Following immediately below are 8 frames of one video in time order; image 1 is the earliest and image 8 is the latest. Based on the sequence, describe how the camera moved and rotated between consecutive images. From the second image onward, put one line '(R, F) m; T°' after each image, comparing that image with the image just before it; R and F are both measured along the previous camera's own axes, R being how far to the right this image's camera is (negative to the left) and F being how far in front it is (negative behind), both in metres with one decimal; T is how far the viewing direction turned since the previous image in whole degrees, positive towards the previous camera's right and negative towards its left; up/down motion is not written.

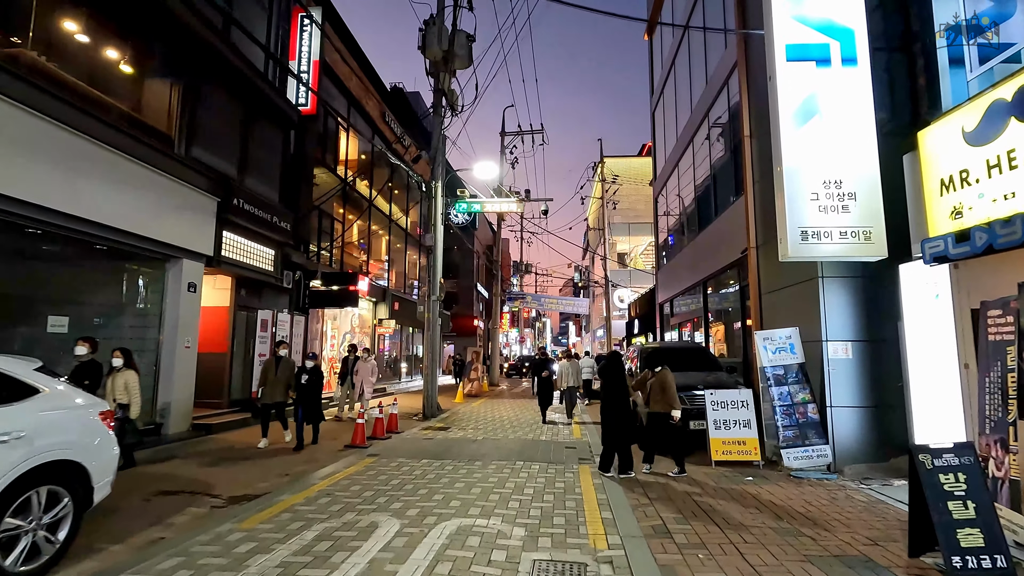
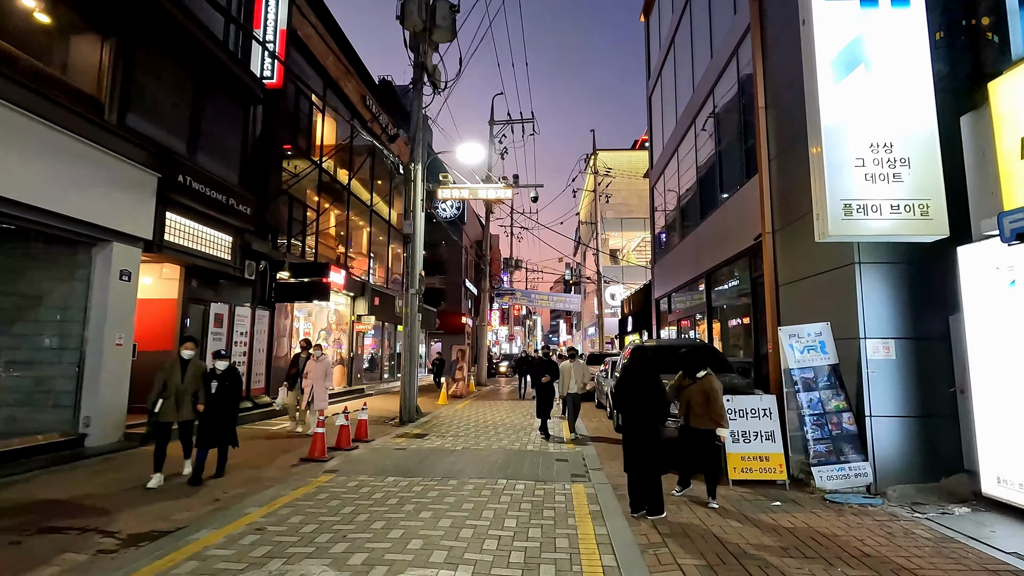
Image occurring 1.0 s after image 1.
(+0.1, +1.2) m; +1°
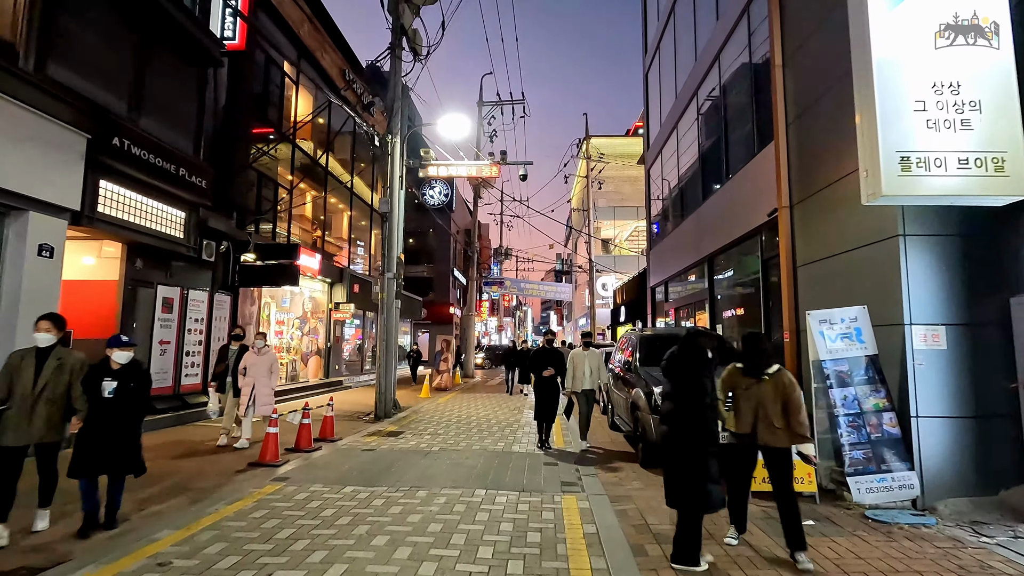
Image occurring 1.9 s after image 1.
(+0.1, +1.1) m; +1°
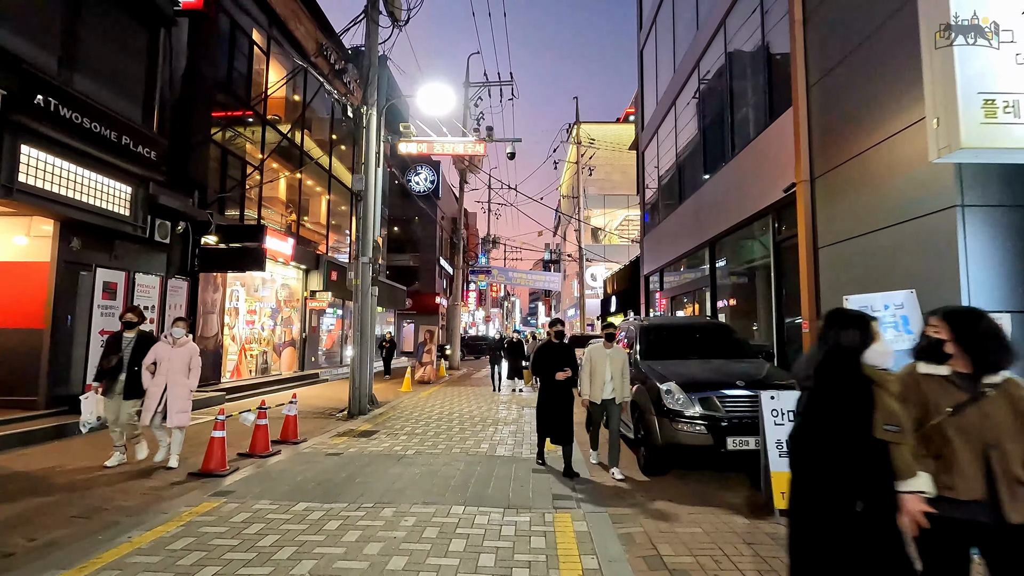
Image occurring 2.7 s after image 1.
(0.0, +0.9) m; +1°
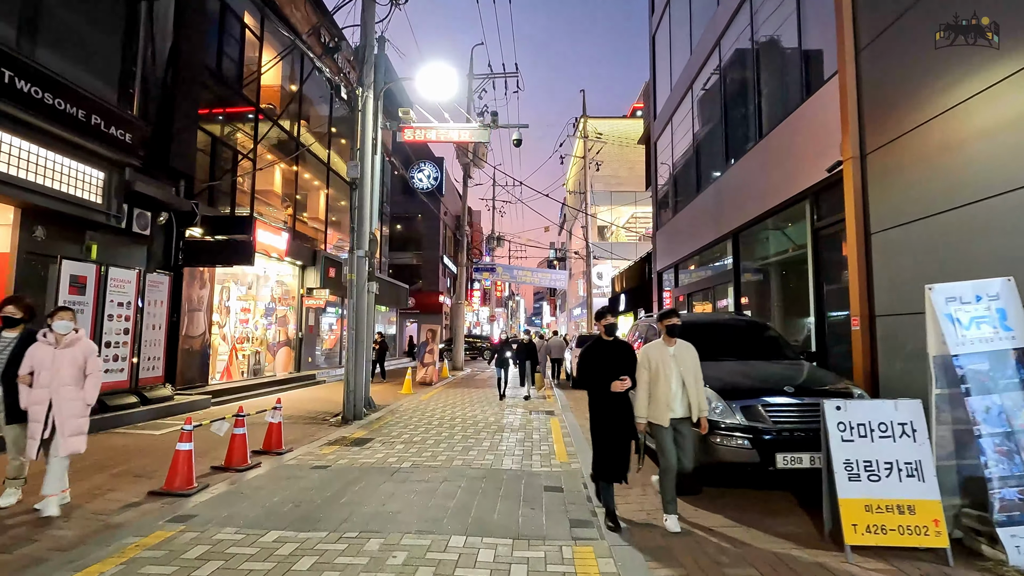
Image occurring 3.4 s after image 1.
(0.0, +0.8) m; 0°
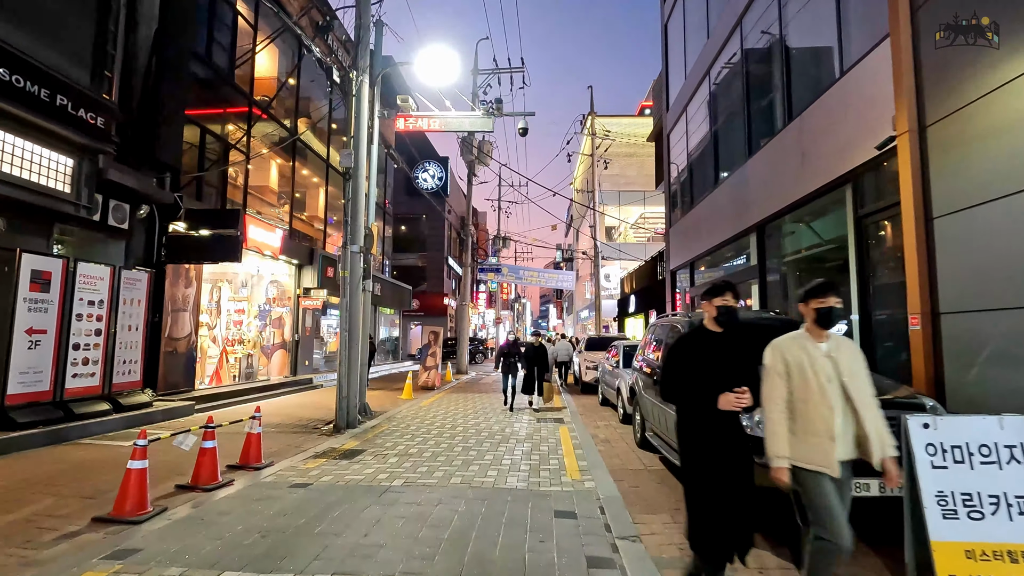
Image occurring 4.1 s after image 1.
(0.0, +0.8) m; -1°
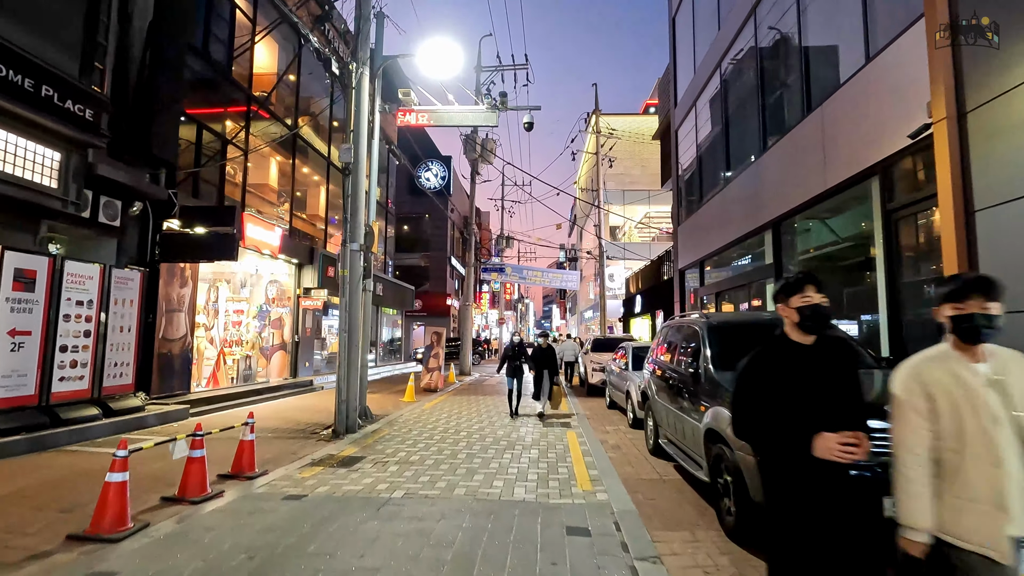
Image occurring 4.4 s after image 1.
(0.0, +0.3) m; 0°
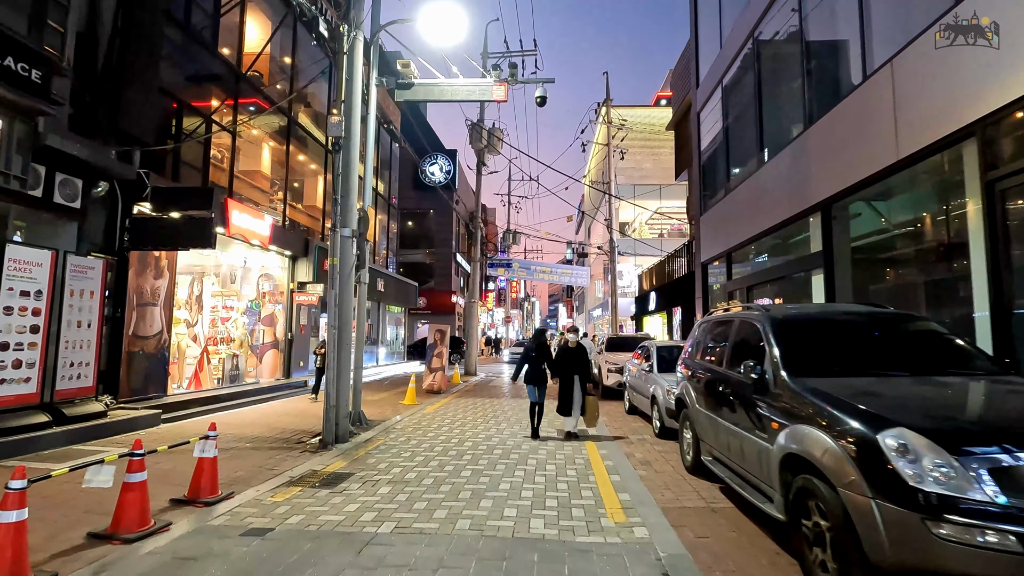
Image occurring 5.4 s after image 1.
(-0.1, +1.1) m; -1°
